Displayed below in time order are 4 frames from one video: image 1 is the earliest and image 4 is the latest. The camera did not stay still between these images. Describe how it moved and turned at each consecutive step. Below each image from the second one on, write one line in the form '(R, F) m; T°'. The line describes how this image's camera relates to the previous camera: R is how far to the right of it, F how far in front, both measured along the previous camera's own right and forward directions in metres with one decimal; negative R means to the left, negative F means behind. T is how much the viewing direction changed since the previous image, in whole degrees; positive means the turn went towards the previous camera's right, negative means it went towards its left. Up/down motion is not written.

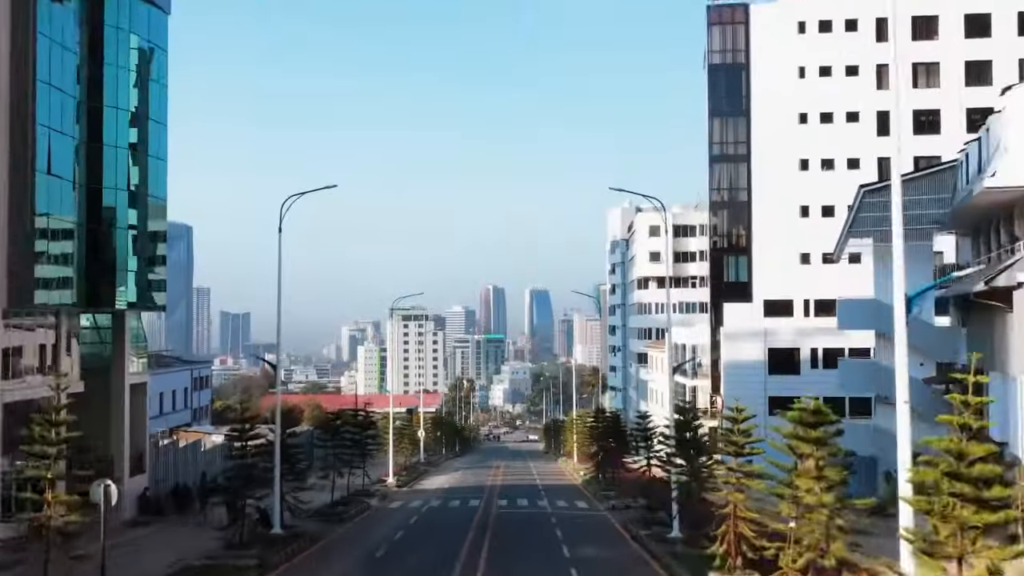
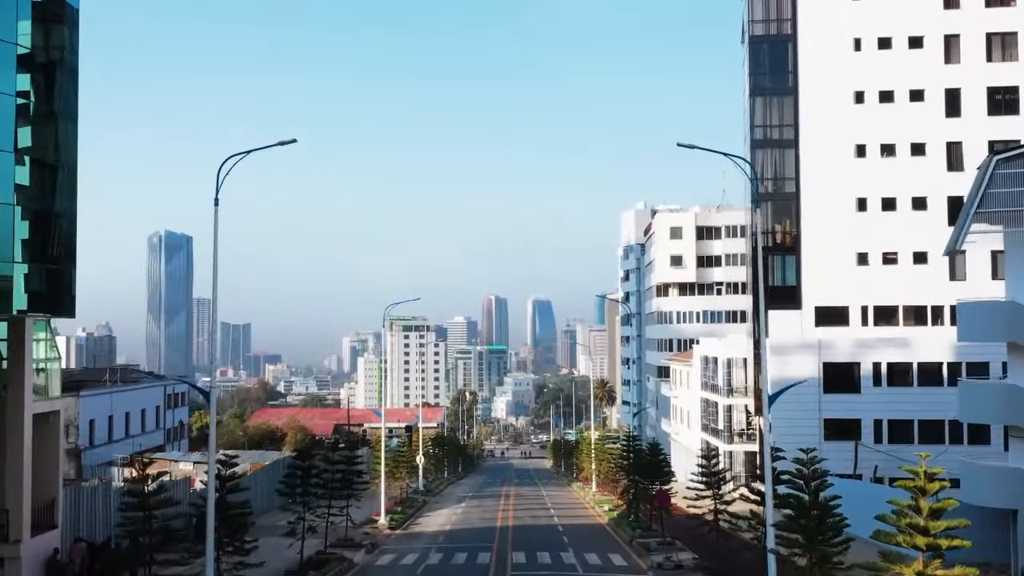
(-0.5, +6.9) m; 0°
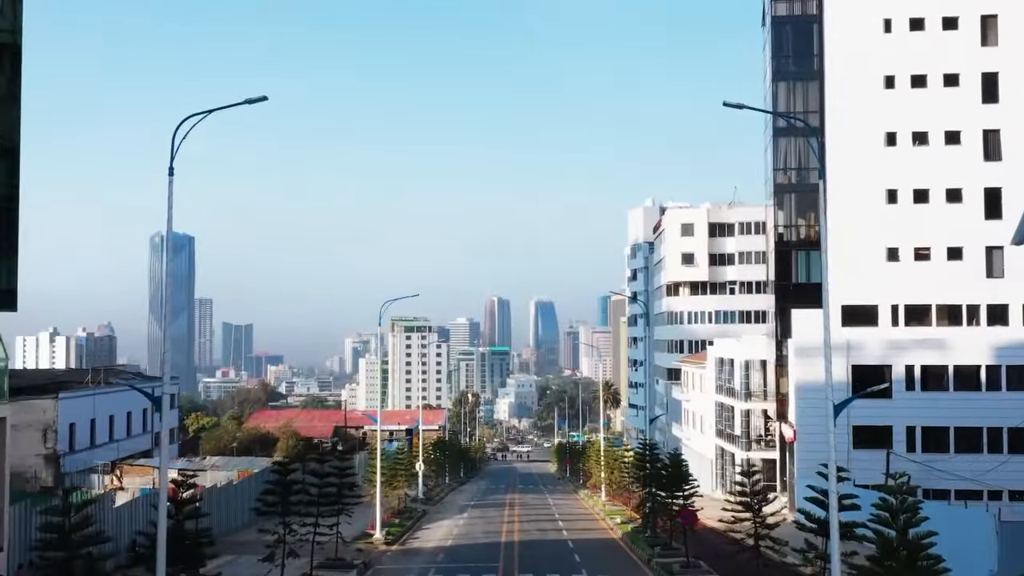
(-0.2, +2.8) m; 0°
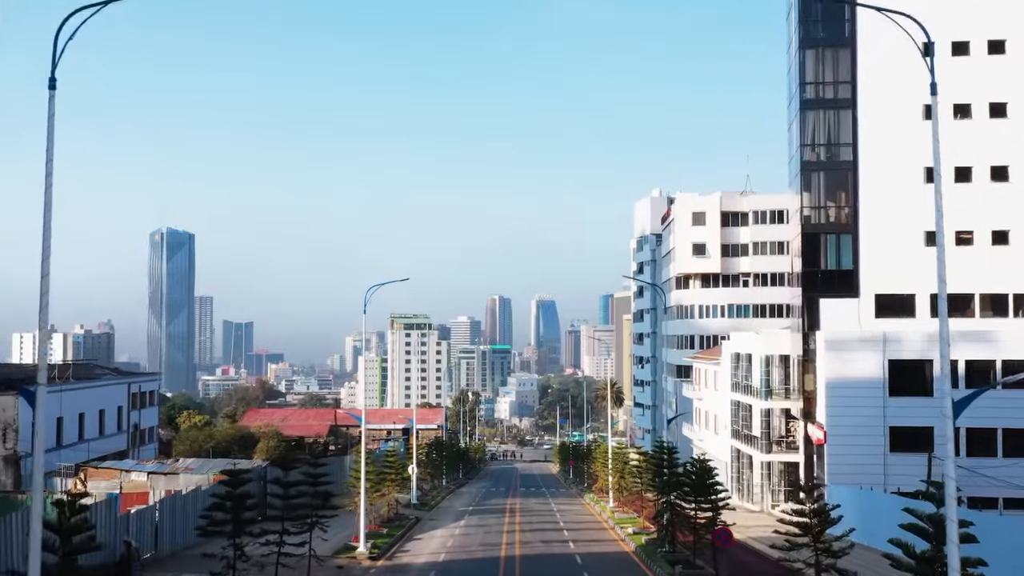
(0.0, +3.8) m; 0°
